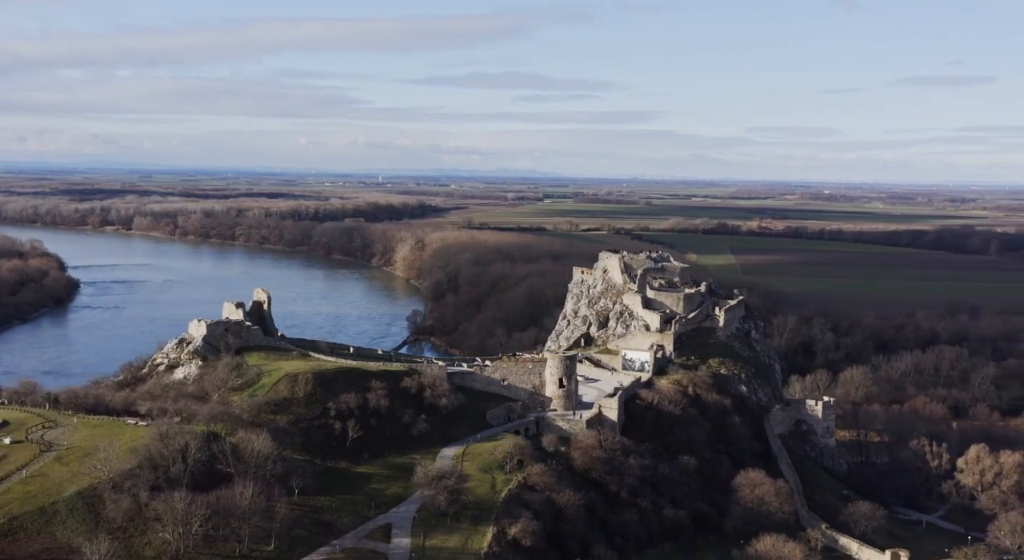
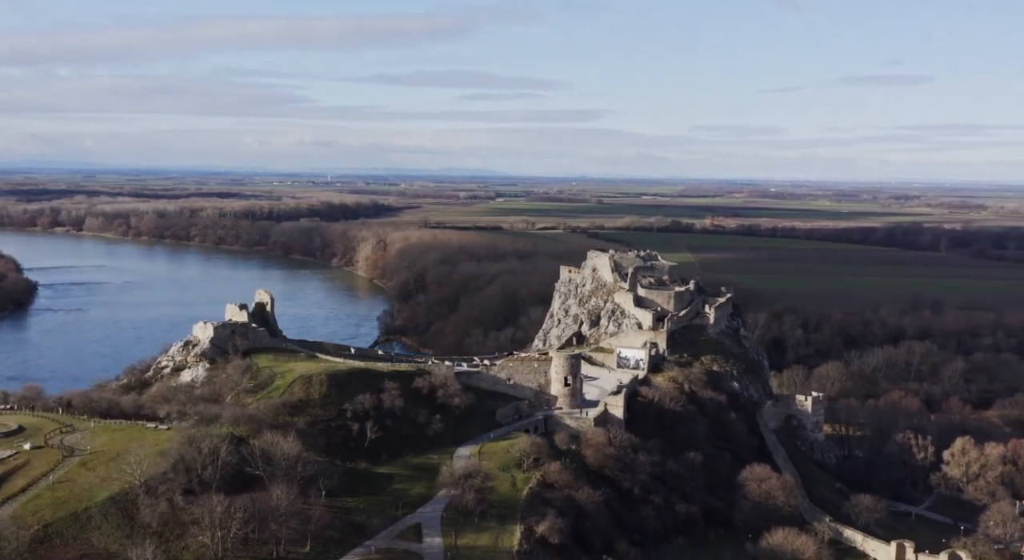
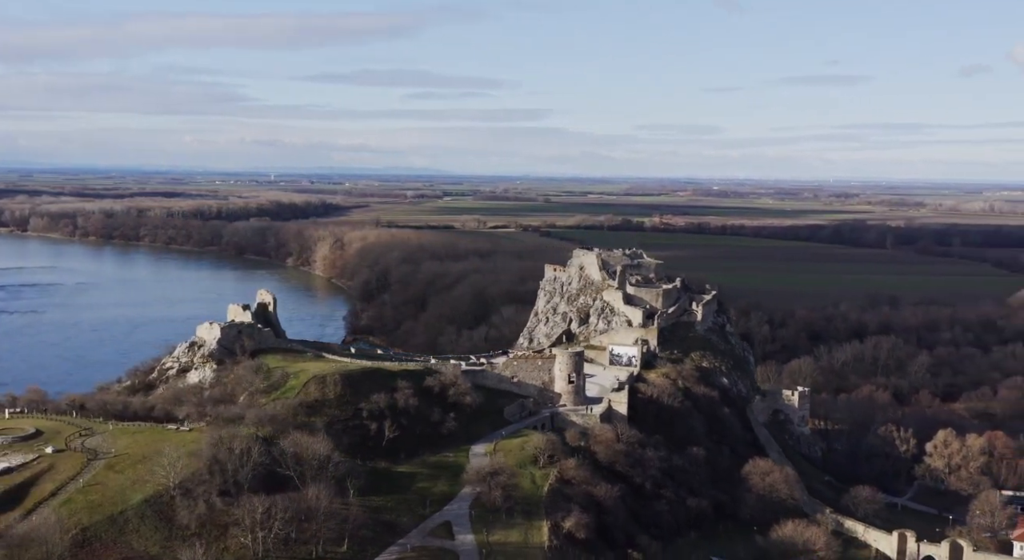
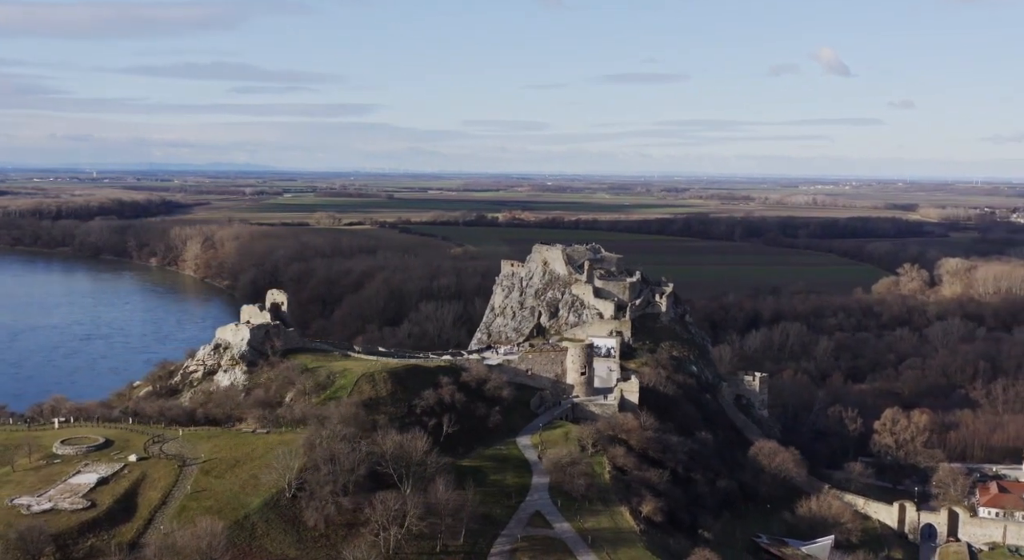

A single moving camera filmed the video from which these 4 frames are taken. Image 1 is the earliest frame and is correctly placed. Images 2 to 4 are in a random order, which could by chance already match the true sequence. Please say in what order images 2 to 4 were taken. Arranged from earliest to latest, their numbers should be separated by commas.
2, 3, 4
